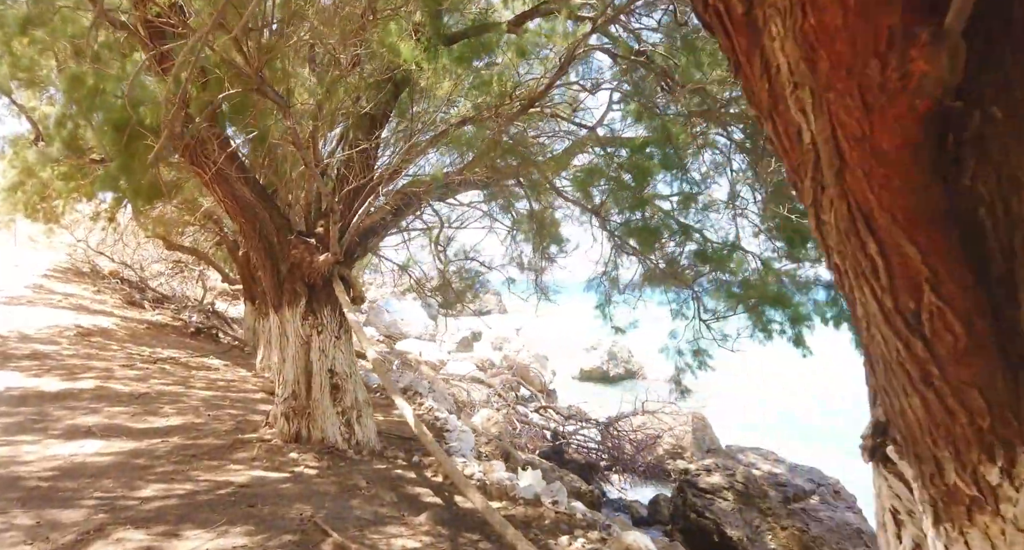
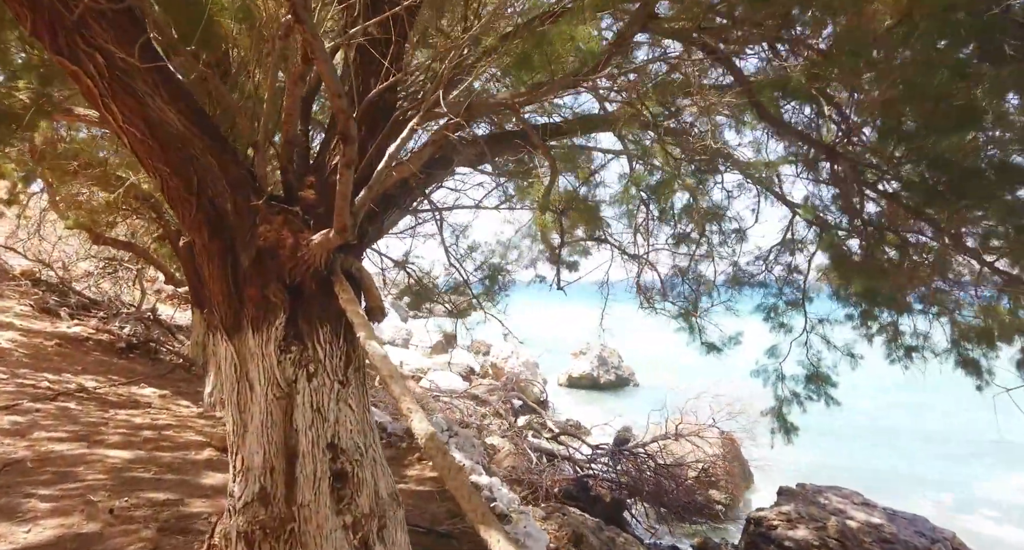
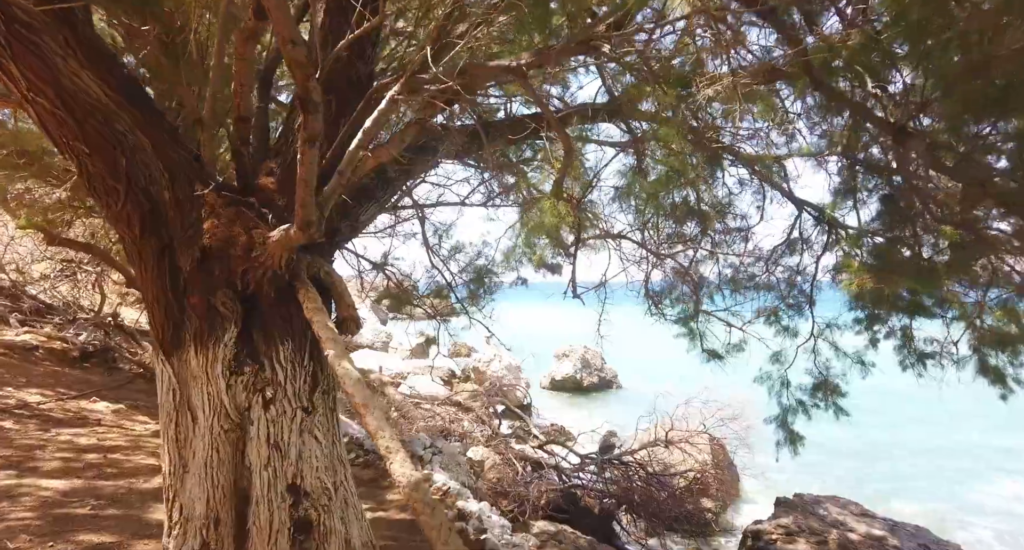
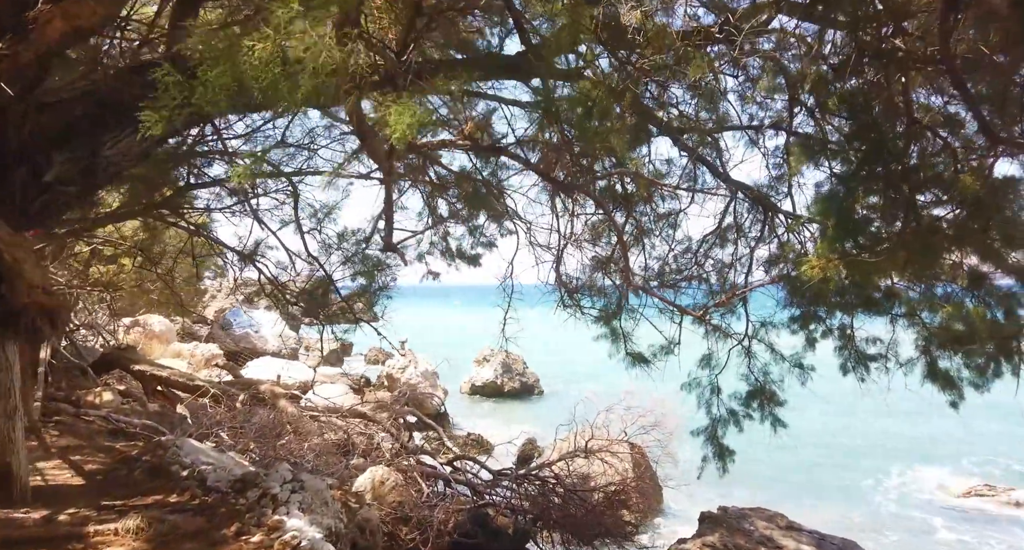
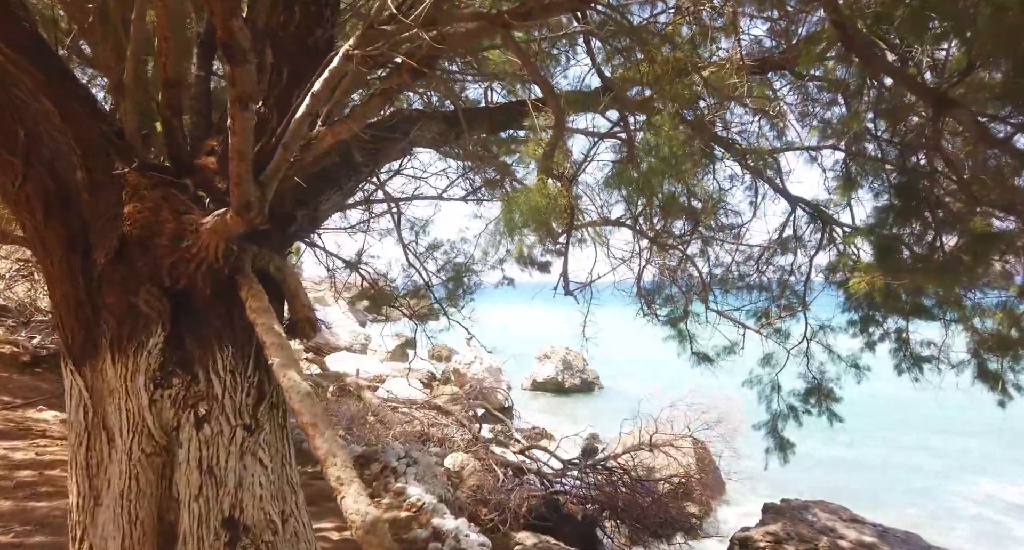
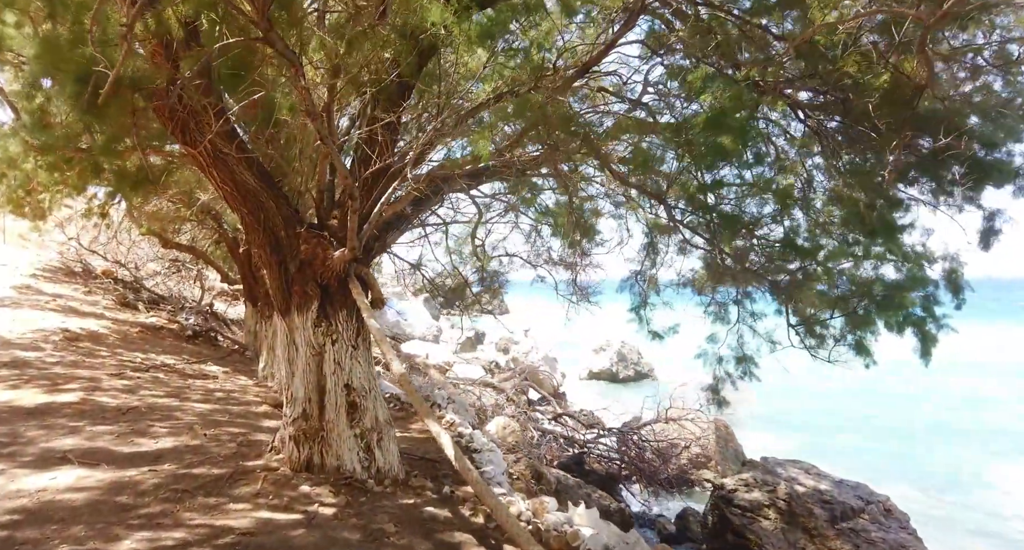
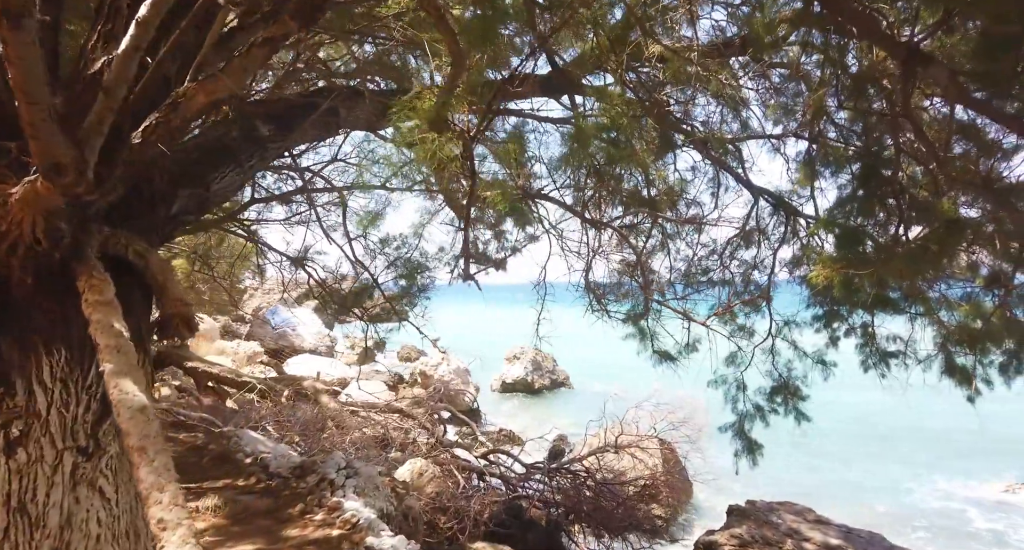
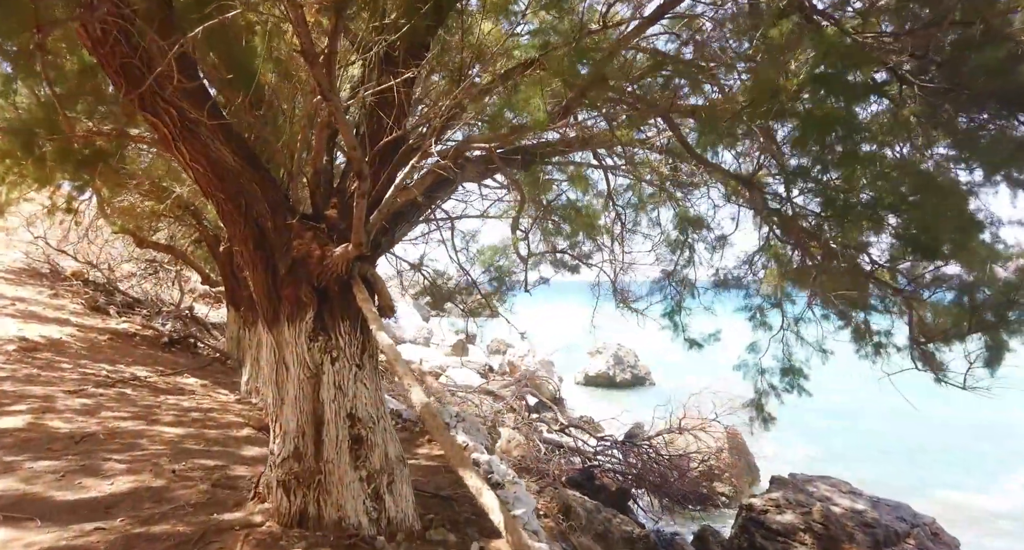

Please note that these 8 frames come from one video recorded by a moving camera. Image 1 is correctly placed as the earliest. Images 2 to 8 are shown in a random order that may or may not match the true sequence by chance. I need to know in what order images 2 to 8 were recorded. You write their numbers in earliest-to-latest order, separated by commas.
6, 8, 2, 3, 5, 7, 4
